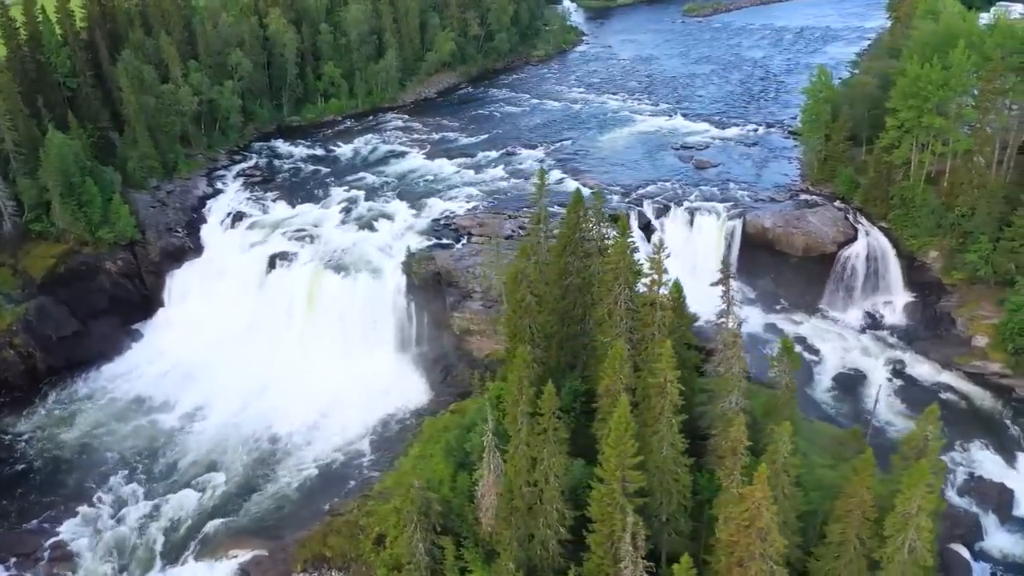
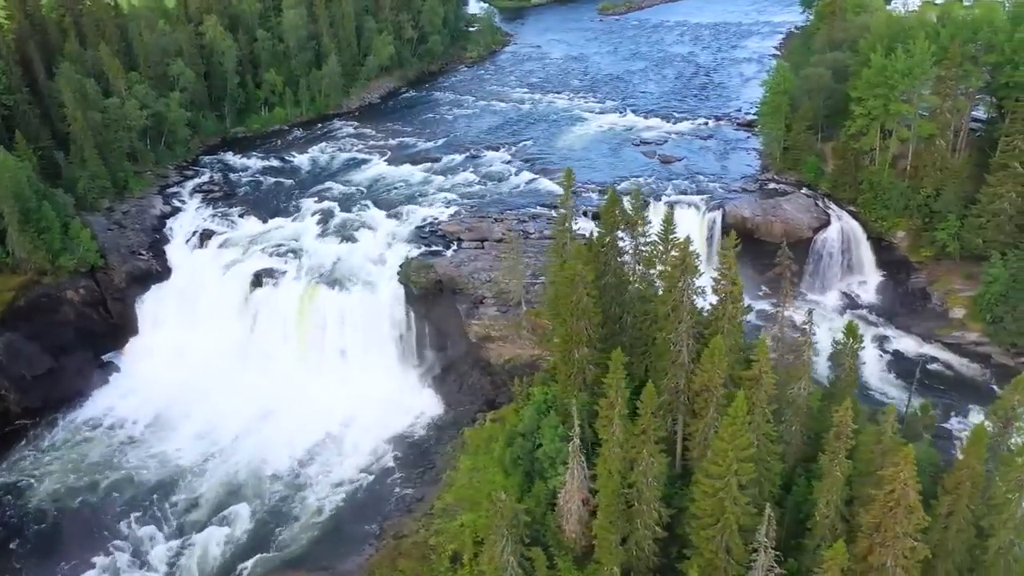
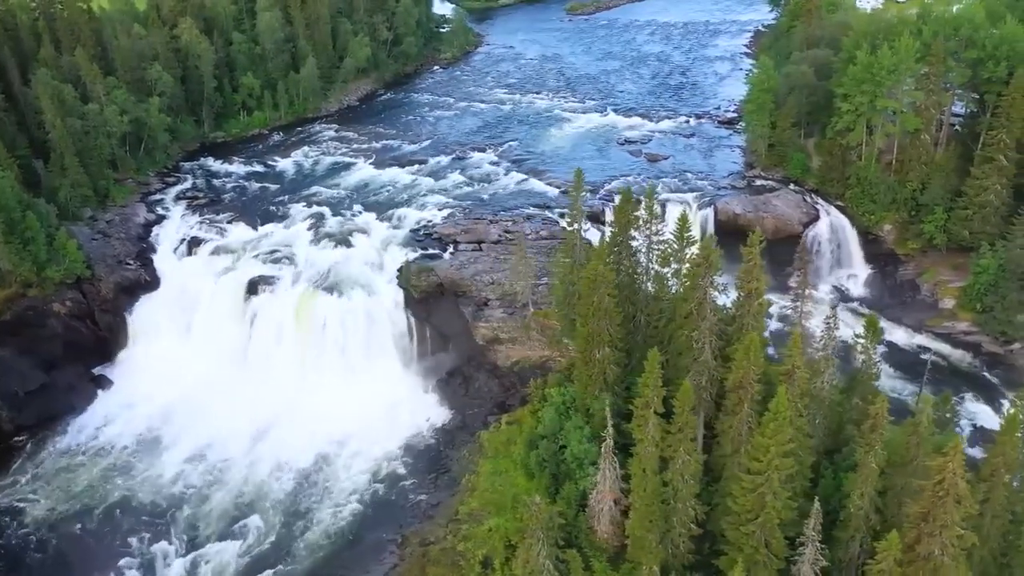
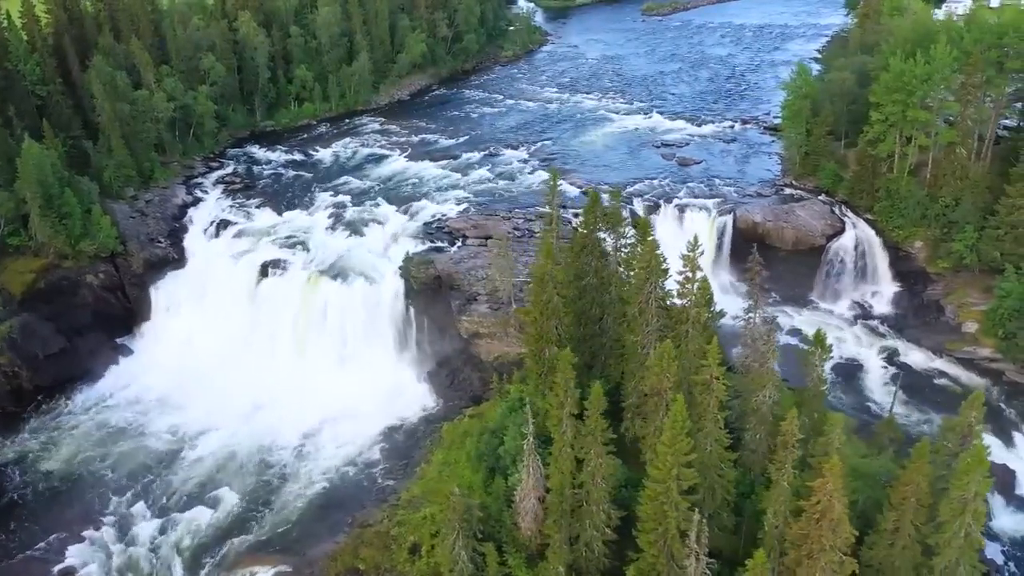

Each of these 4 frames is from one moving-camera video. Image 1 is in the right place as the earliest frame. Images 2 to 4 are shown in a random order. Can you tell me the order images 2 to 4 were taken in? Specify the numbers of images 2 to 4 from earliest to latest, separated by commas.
4, 2, 3
